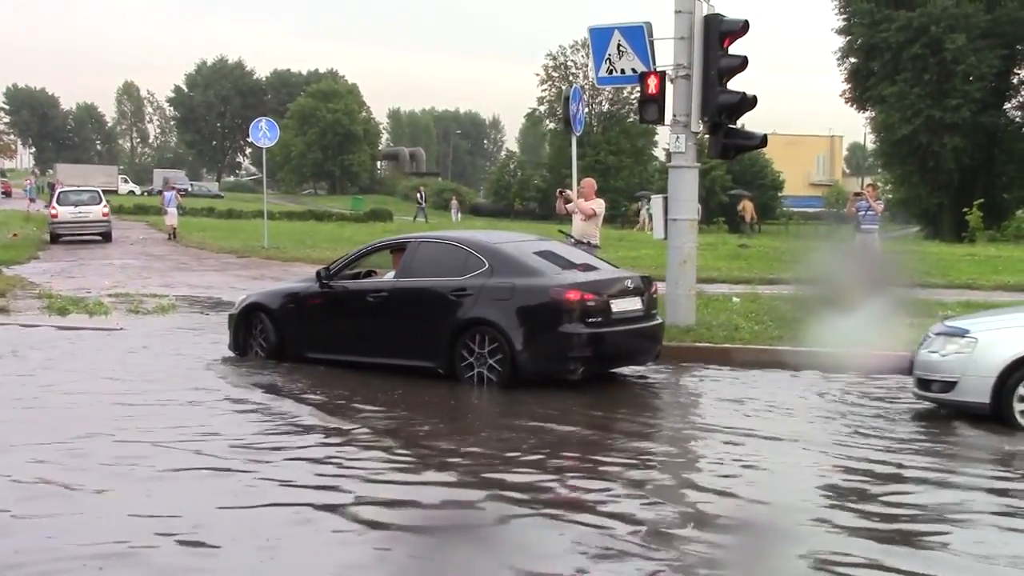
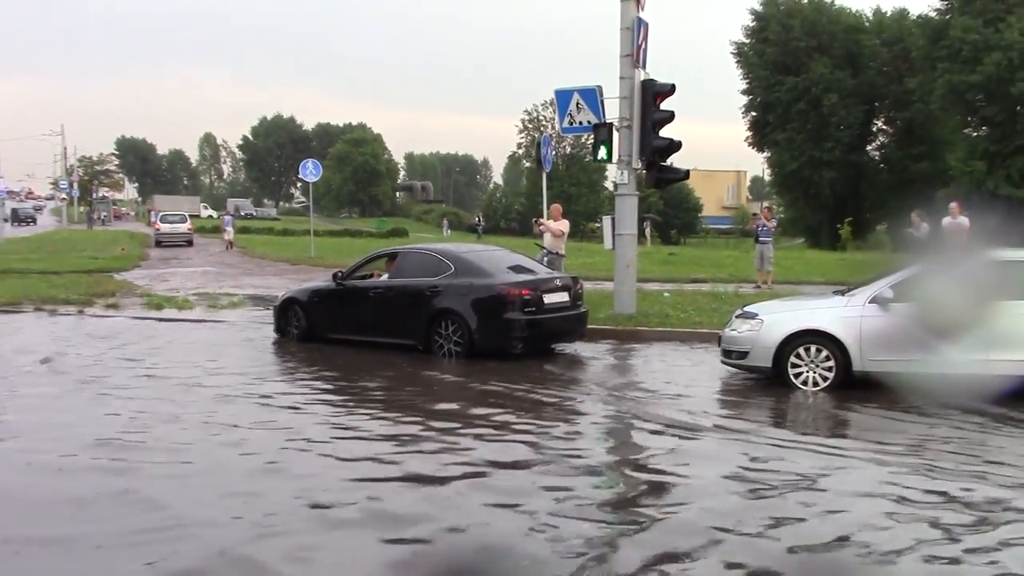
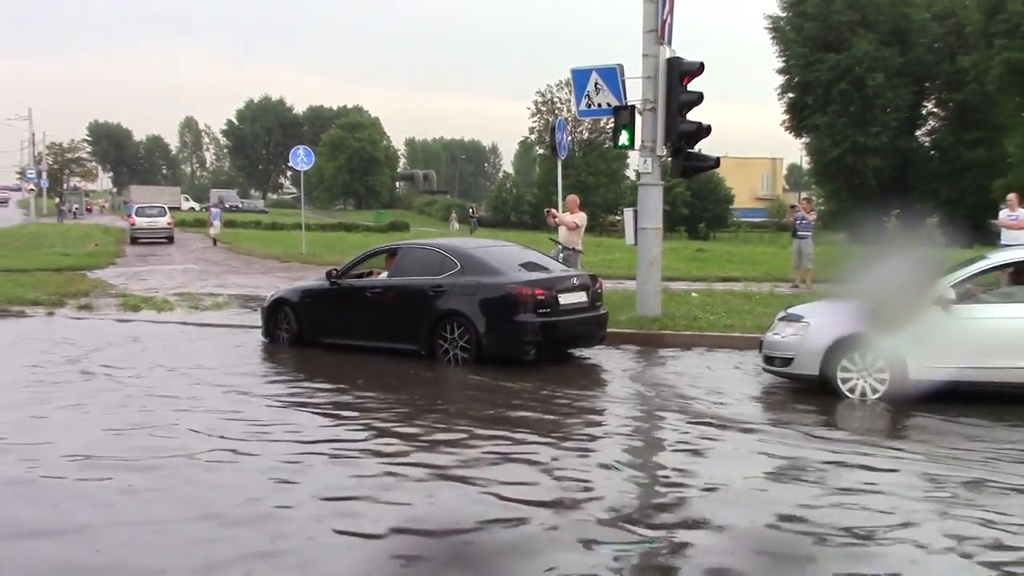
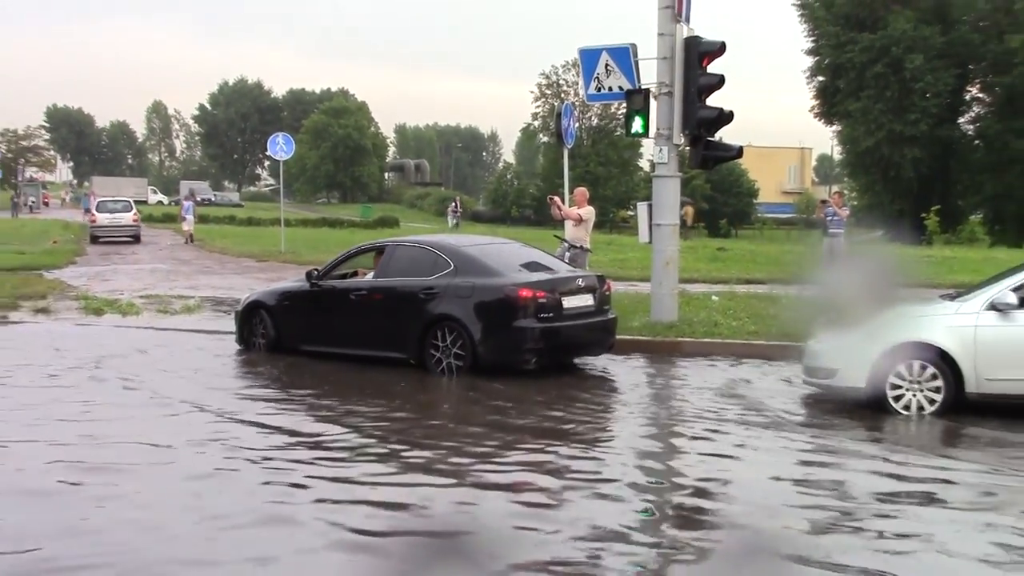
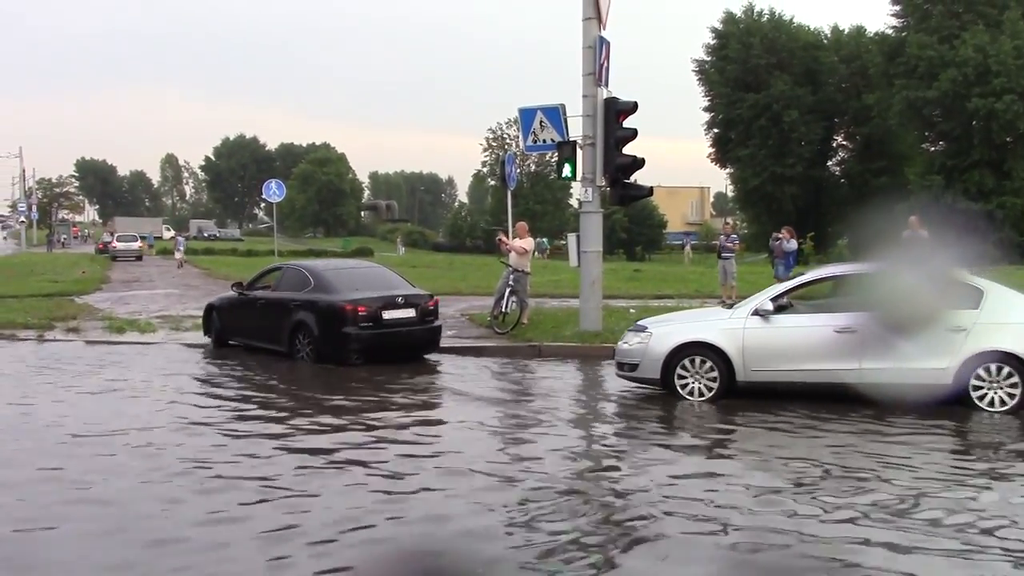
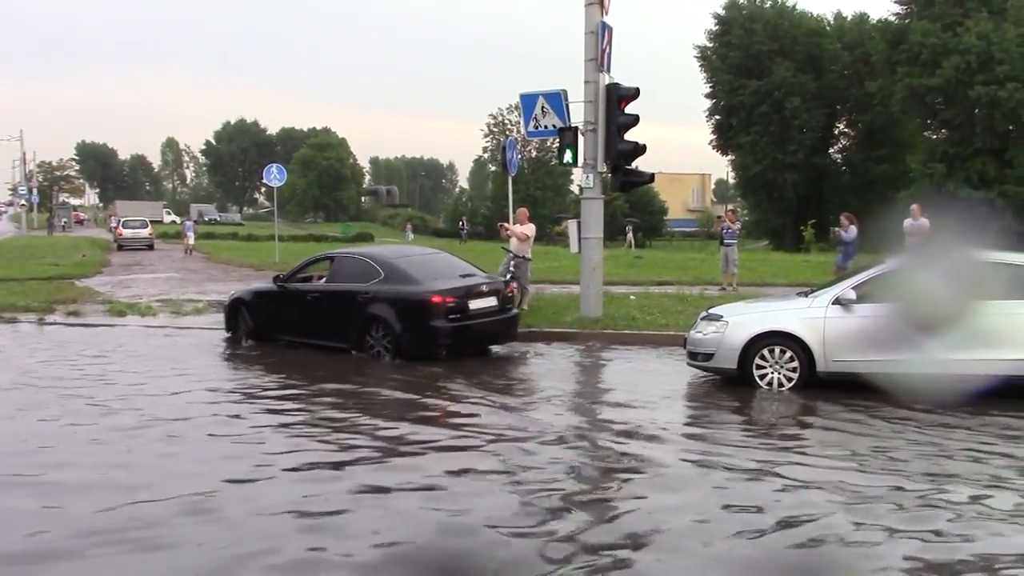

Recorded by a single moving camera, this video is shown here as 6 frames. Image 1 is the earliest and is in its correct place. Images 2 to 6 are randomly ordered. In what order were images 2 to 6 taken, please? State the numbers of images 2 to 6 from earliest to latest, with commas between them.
4, 3, 2, 6, 5
